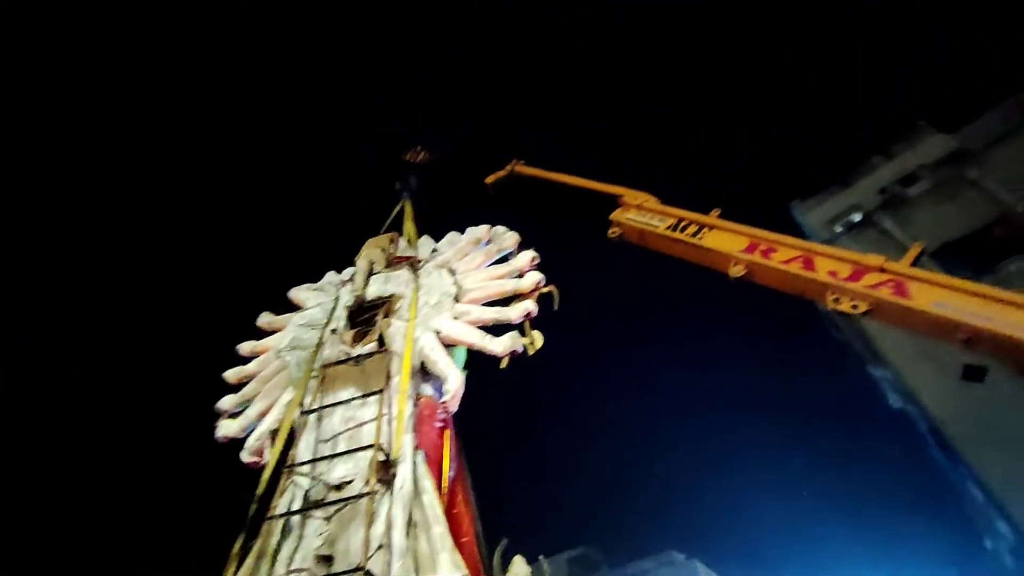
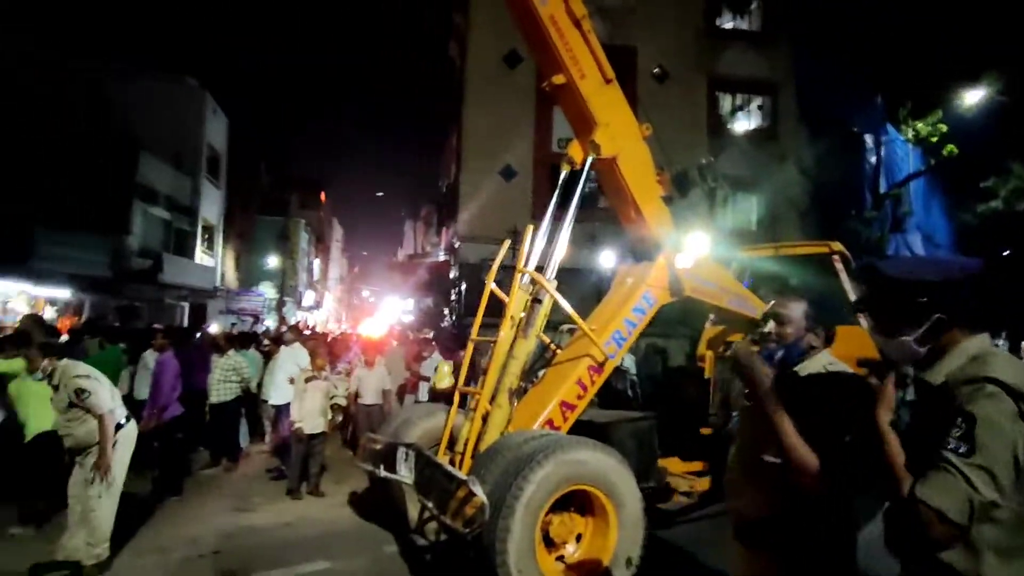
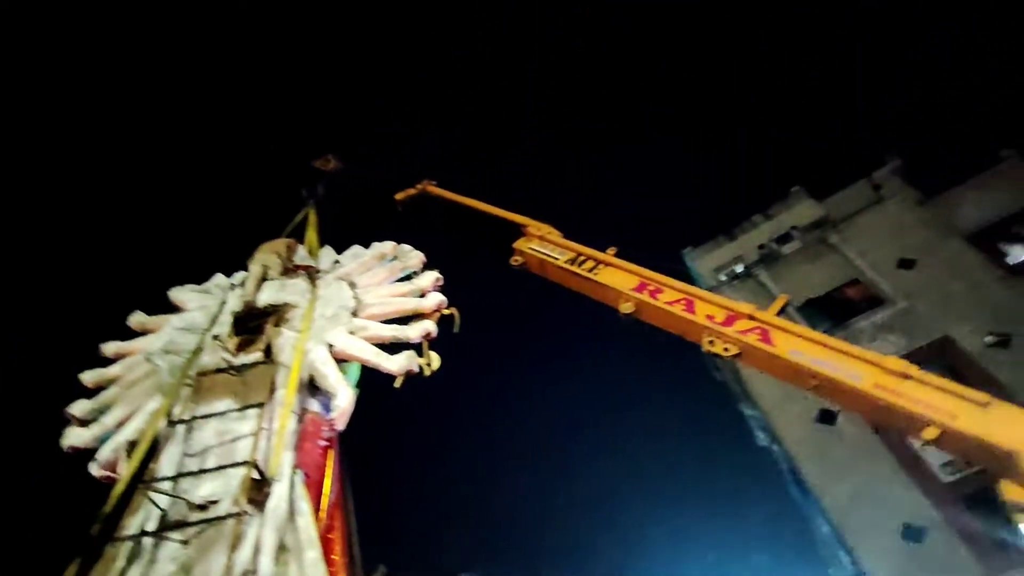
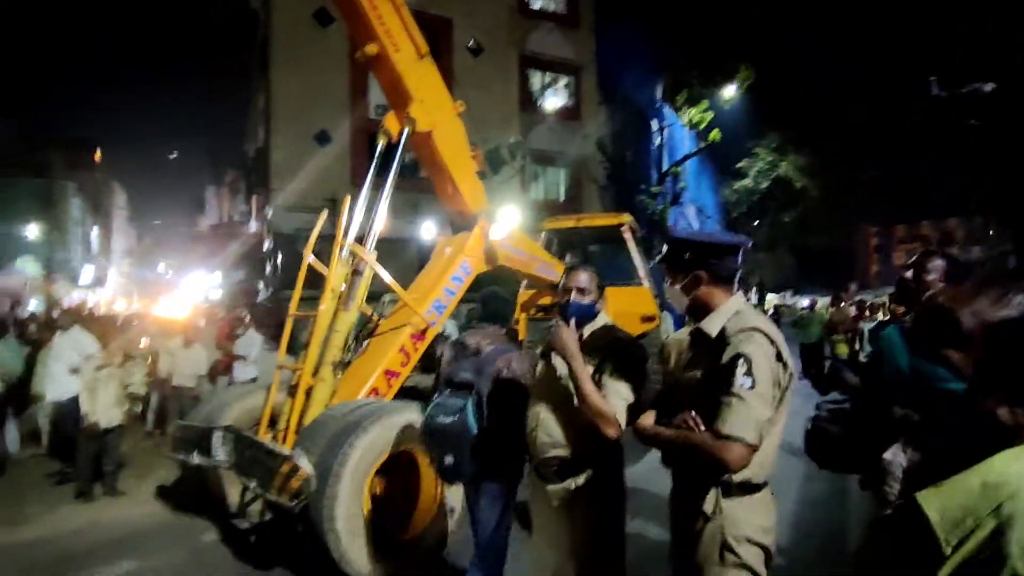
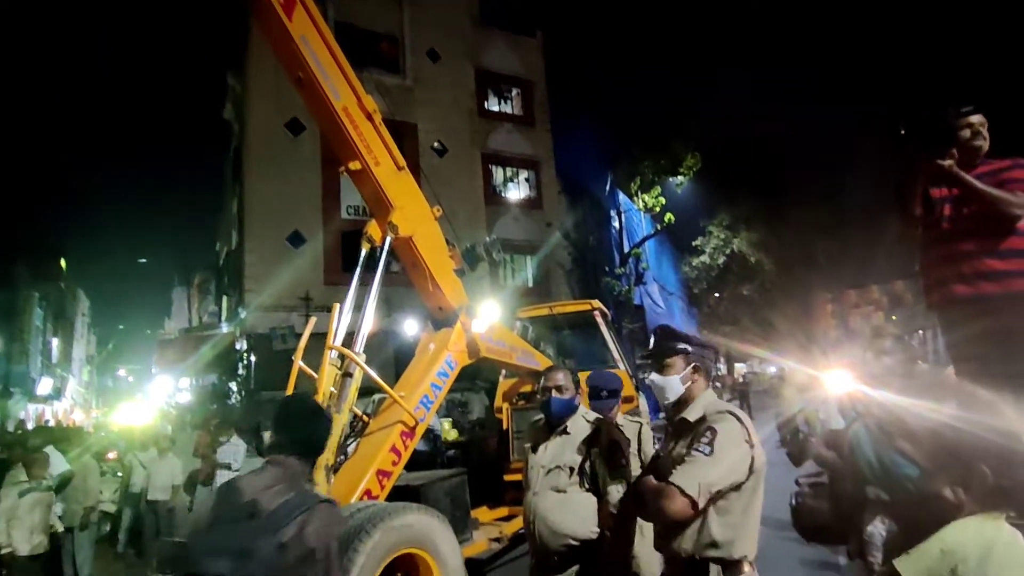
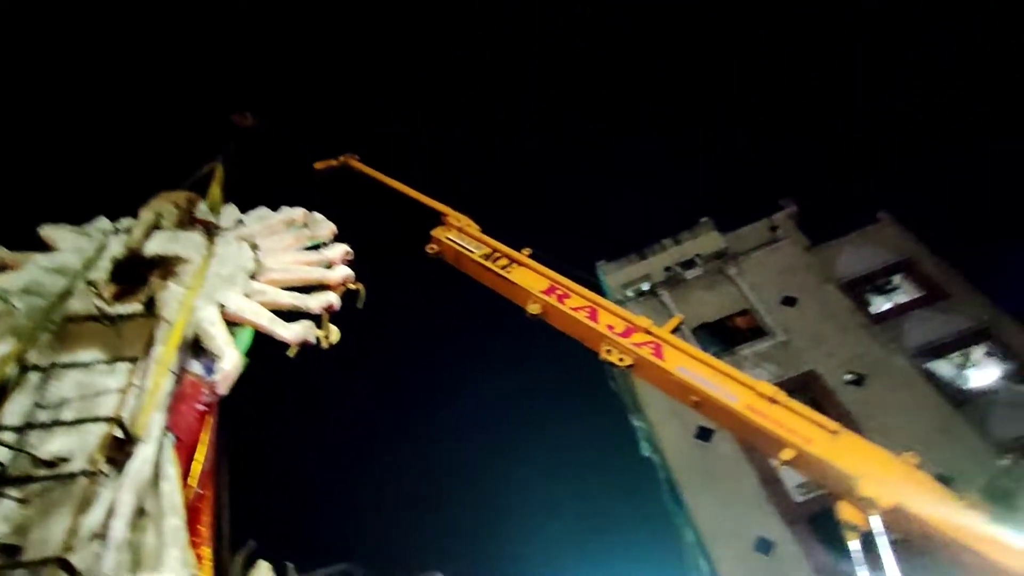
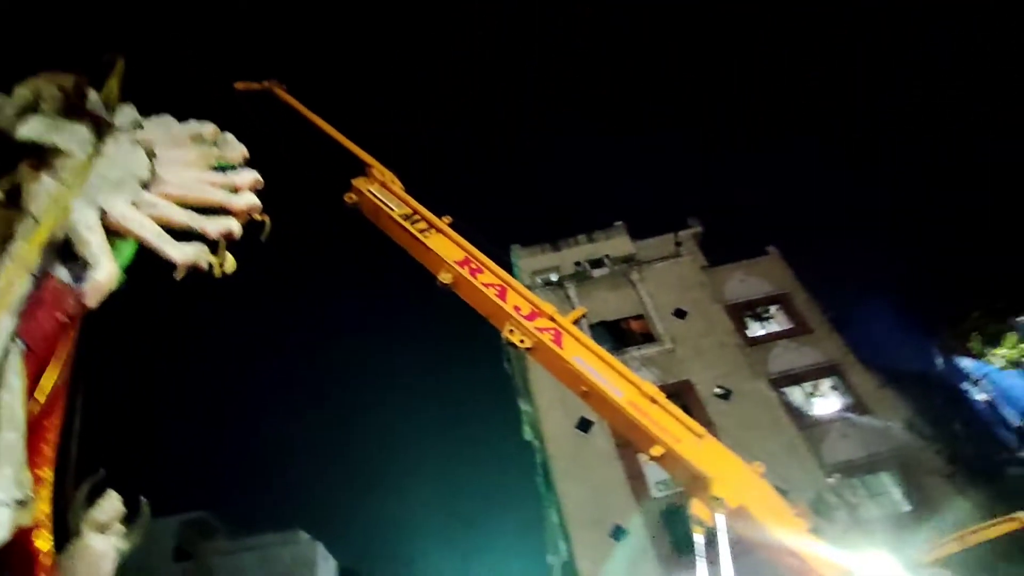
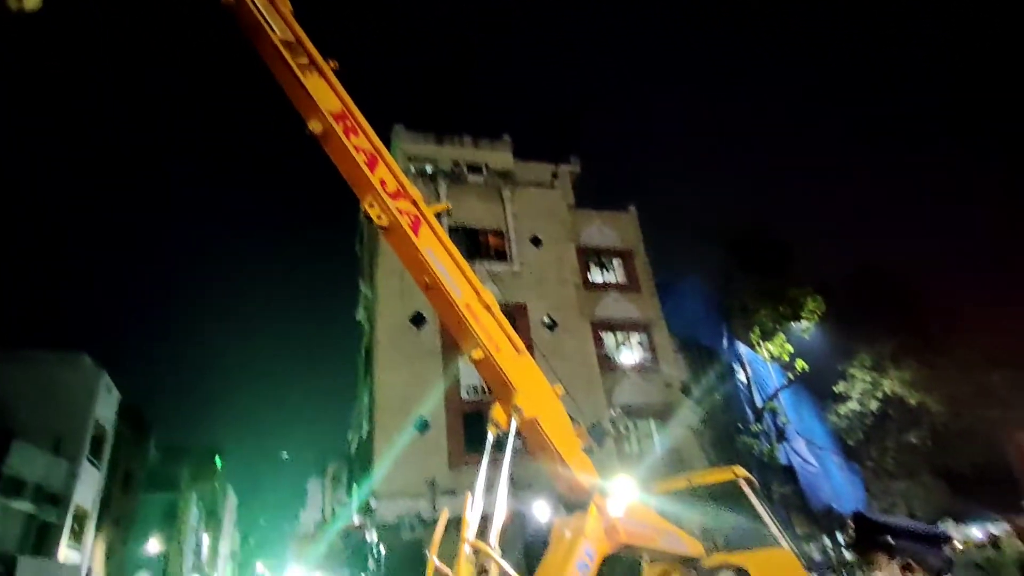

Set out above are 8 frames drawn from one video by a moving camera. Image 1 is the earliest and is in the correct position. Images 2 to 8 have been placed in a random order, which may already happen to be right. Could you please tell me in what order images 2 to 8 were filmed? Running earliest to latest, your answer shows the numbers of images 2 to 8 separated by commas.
3, 6, 7, 8, 5, 4, 2
